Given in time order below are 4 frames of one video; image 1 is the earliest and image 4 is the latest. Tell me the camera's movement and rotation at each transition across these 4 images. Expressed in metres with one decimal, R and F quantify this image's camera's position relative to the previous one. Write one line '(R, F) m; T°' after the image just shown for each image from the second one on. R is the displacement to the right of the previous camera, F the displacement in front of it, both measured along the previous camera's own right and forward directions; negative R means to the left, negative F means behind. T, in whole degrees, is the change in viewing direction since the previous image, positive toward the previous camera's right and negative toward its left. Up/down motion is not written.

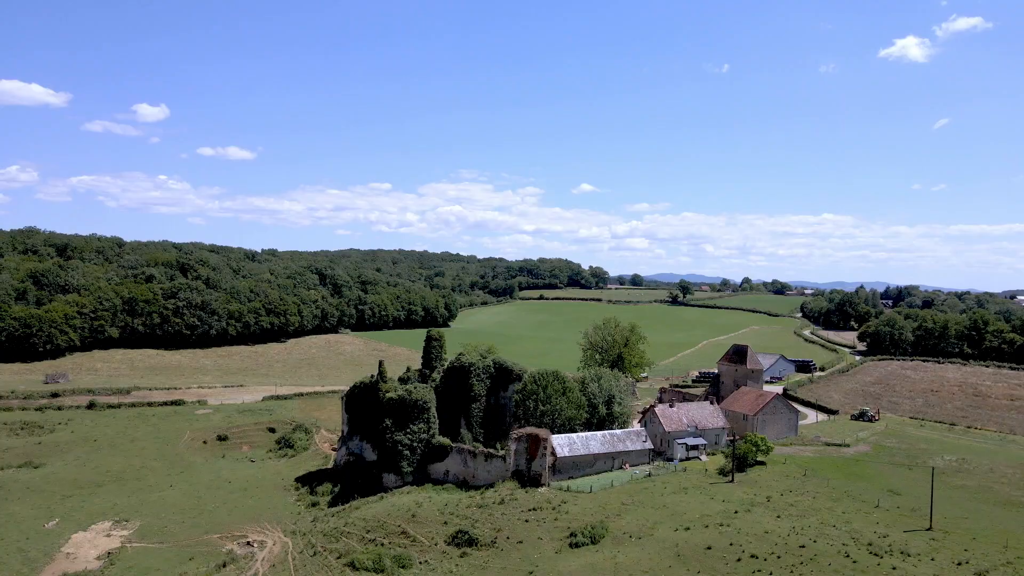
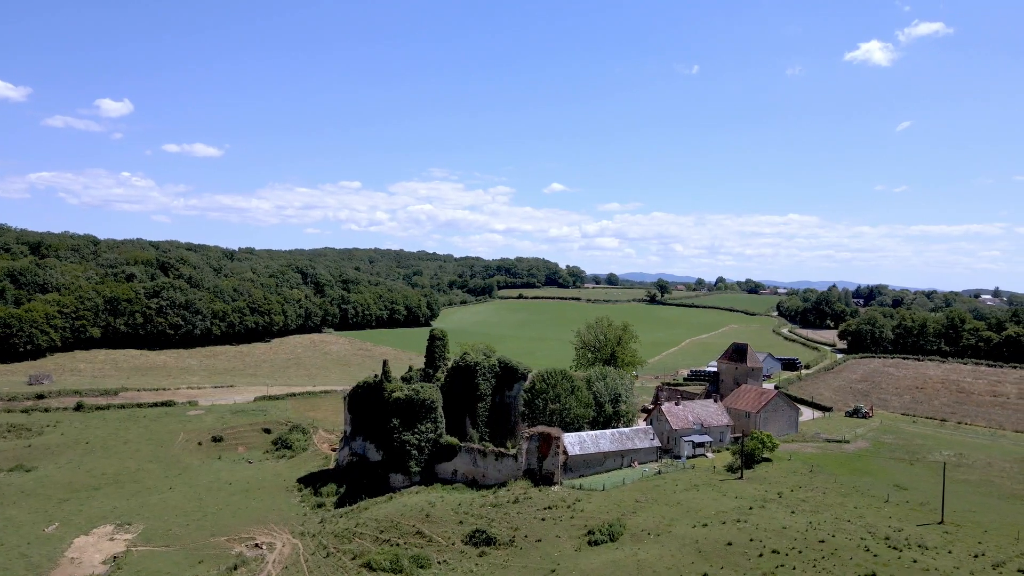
(-8.1, +0.1) m; +2°
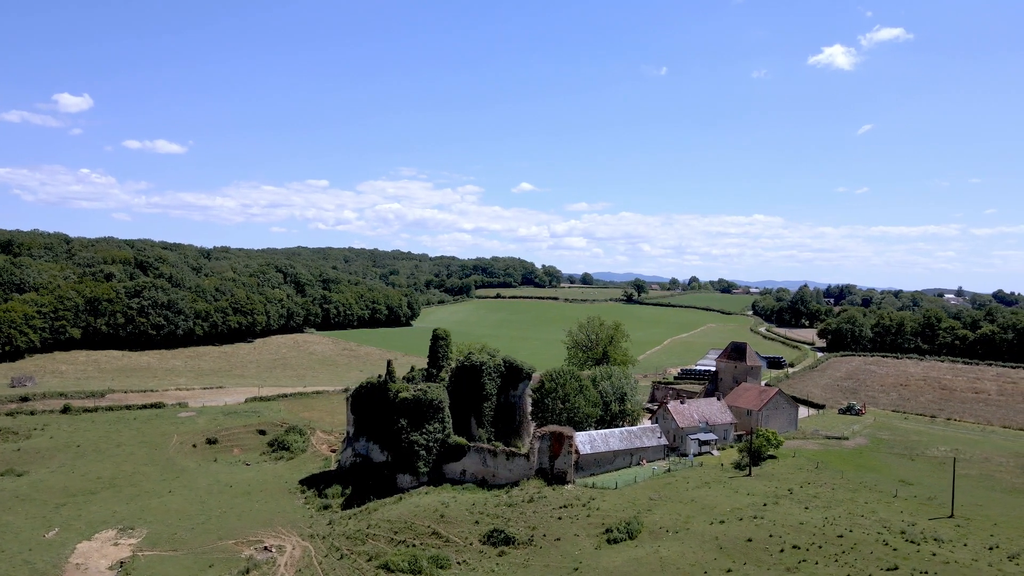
(-8.5, +0.1) m; +2°
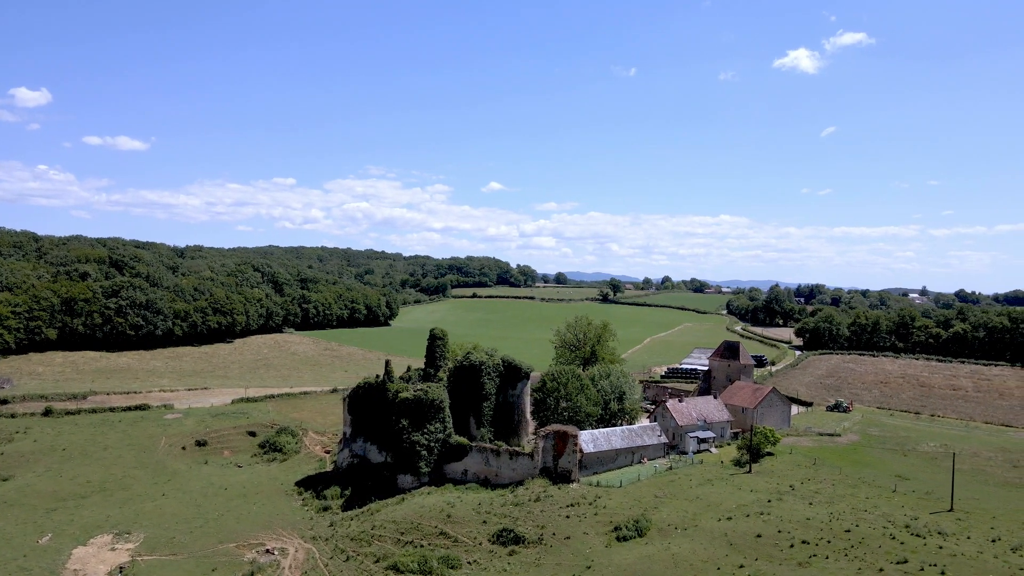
(-6.9, +0.1) m; +2°
